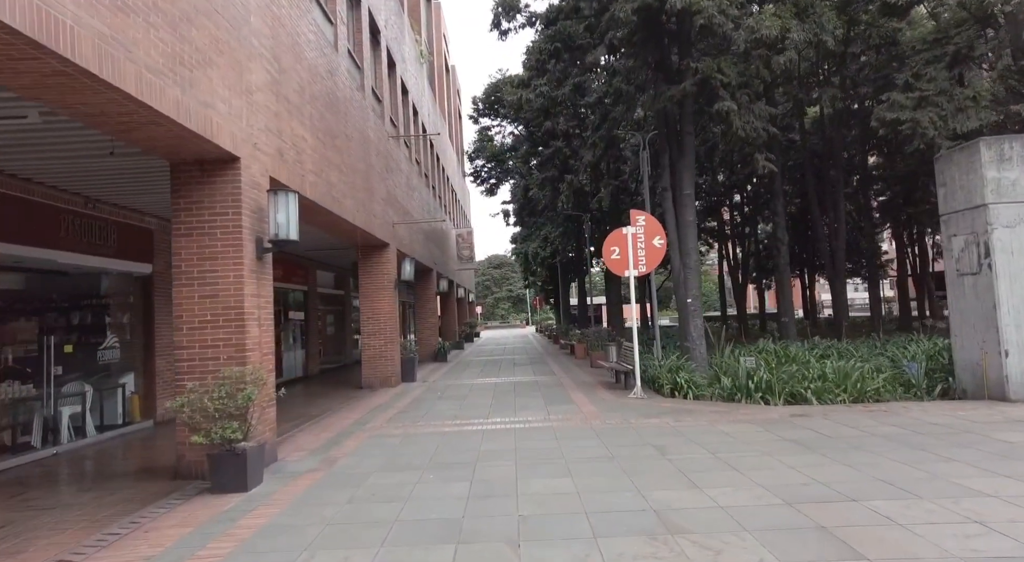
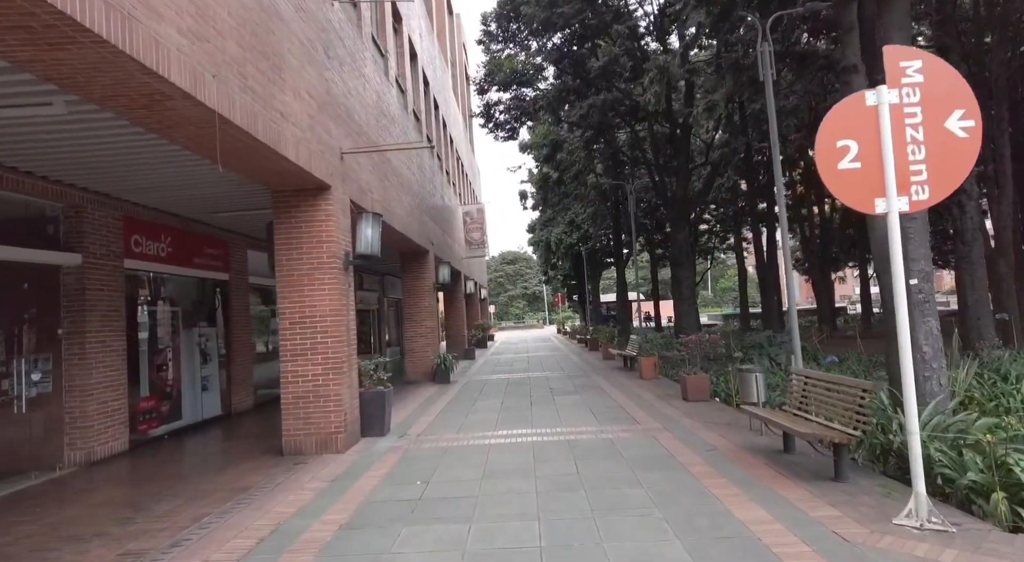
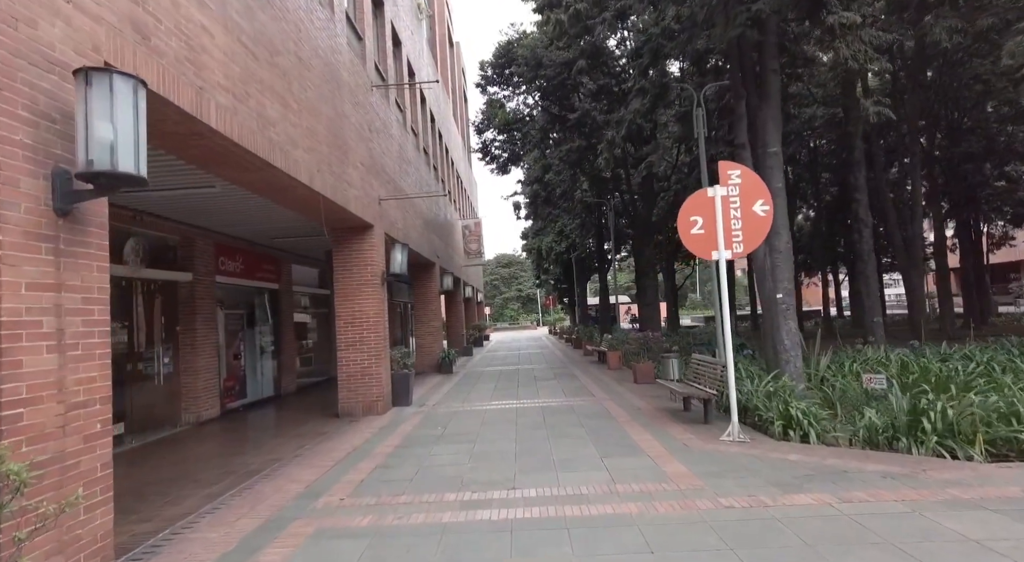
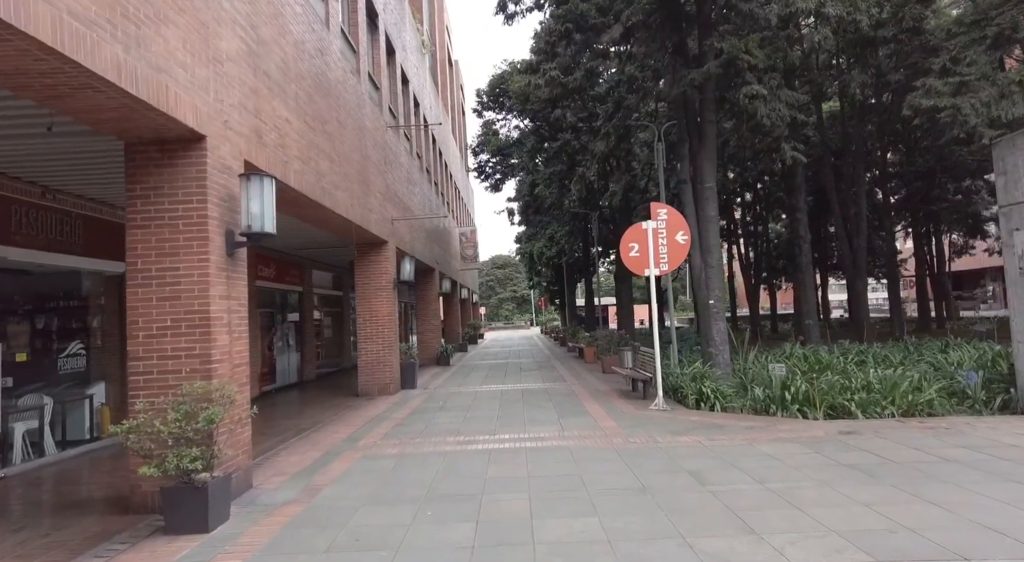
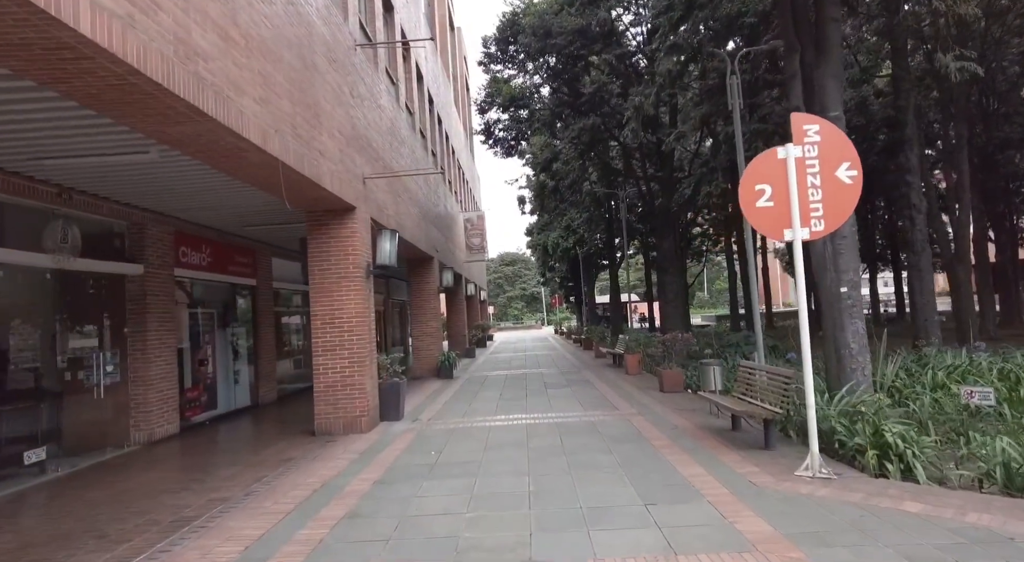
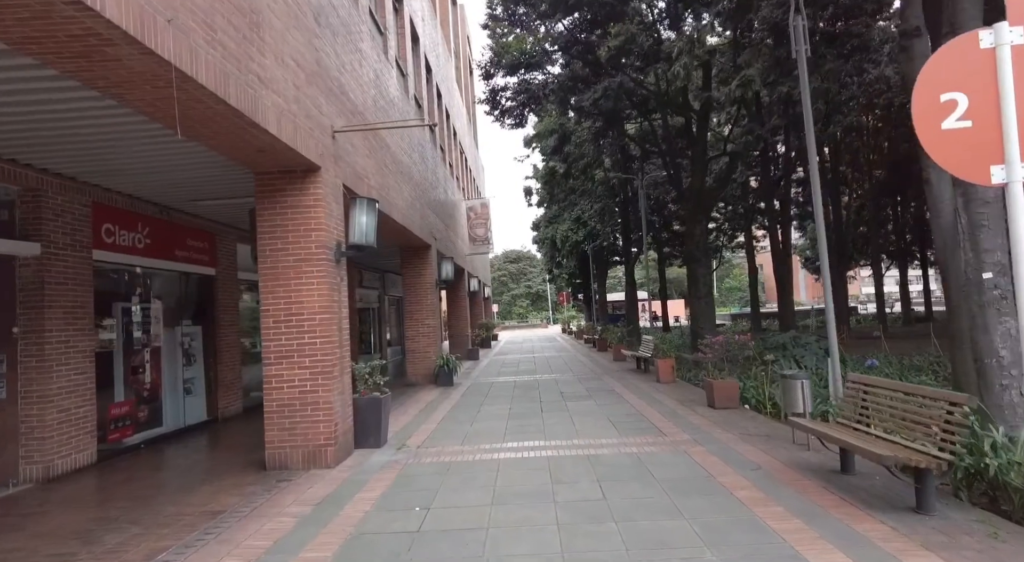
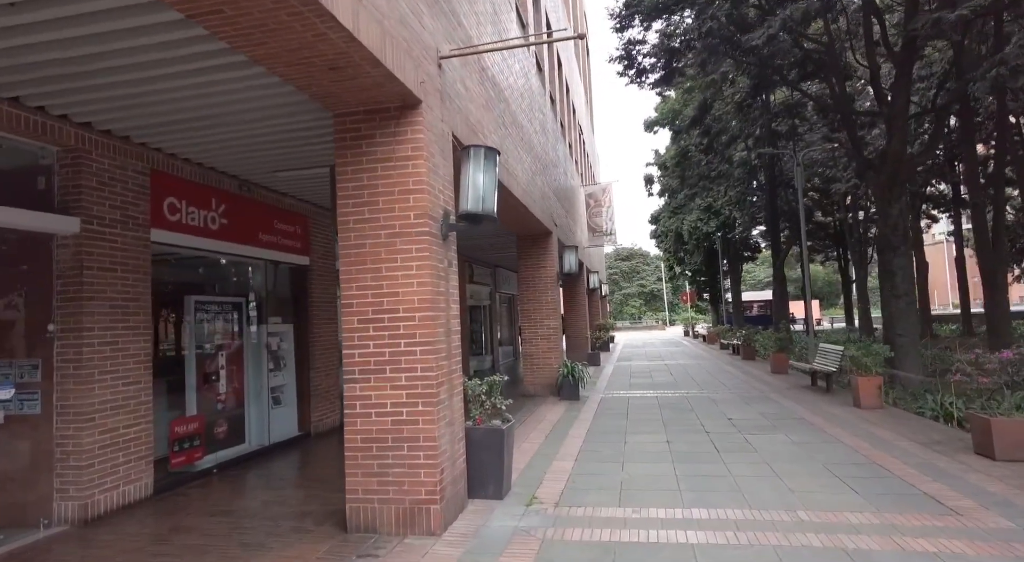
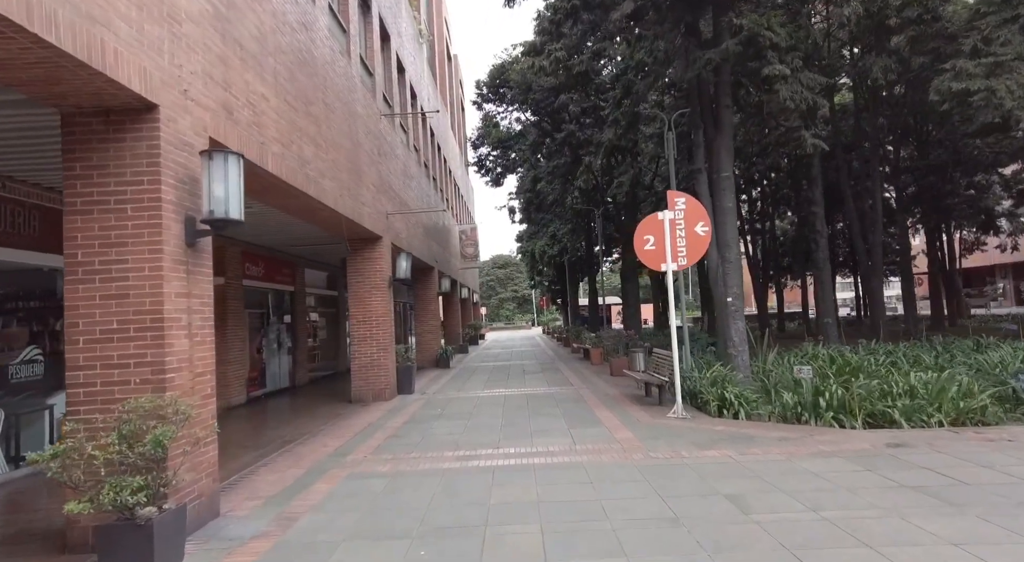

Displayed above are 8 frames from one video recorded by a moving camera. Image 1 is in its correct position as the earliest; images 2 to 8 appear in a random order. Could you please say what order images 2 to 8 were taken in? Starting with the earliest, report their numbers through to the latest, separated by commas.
4, 8, 3, 5, 2, 6, 7
